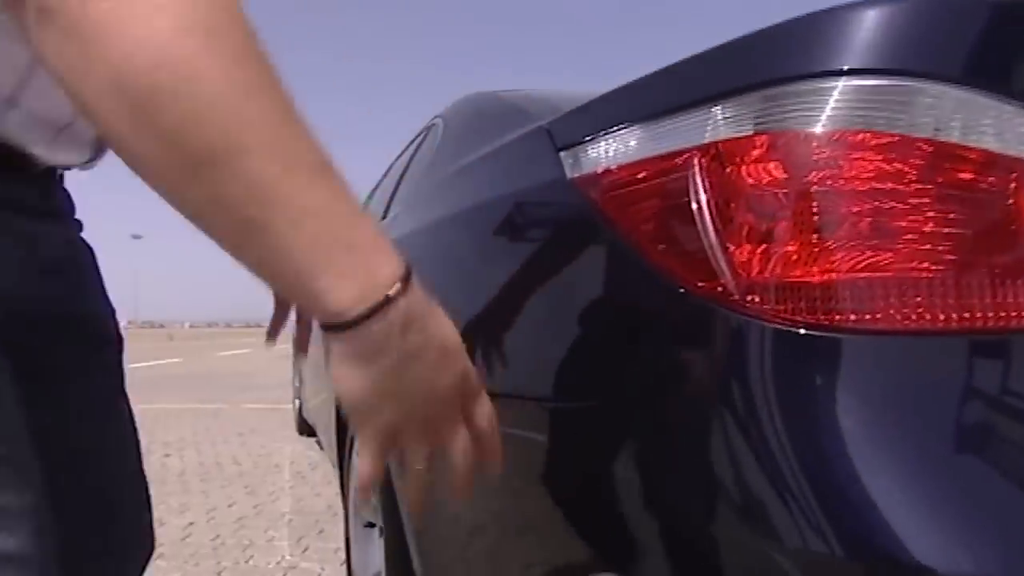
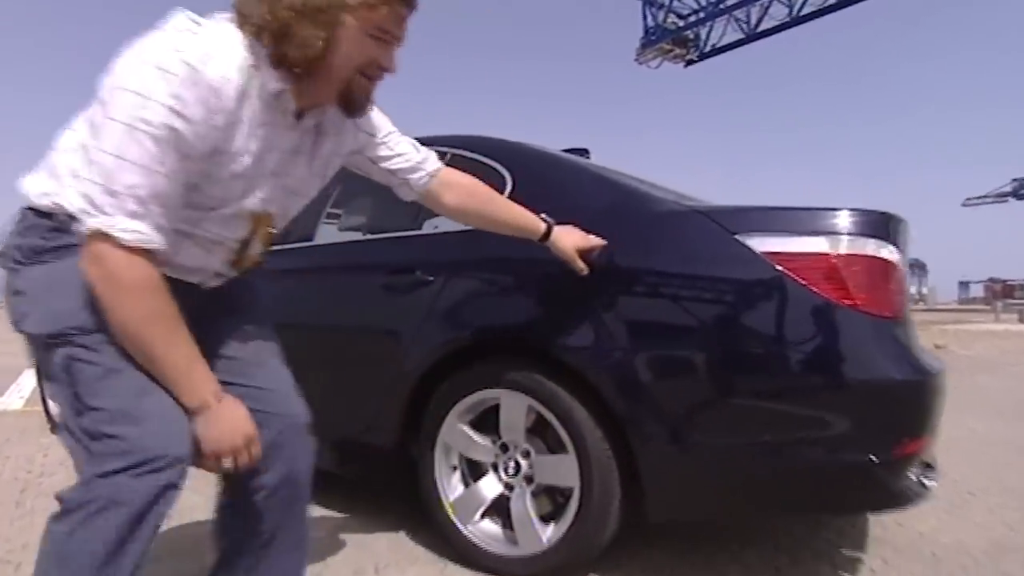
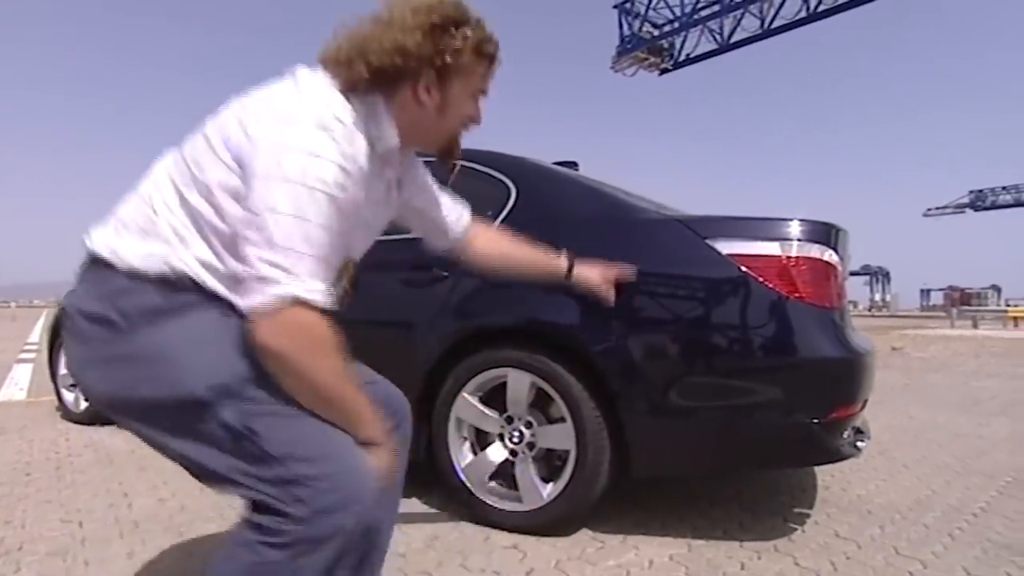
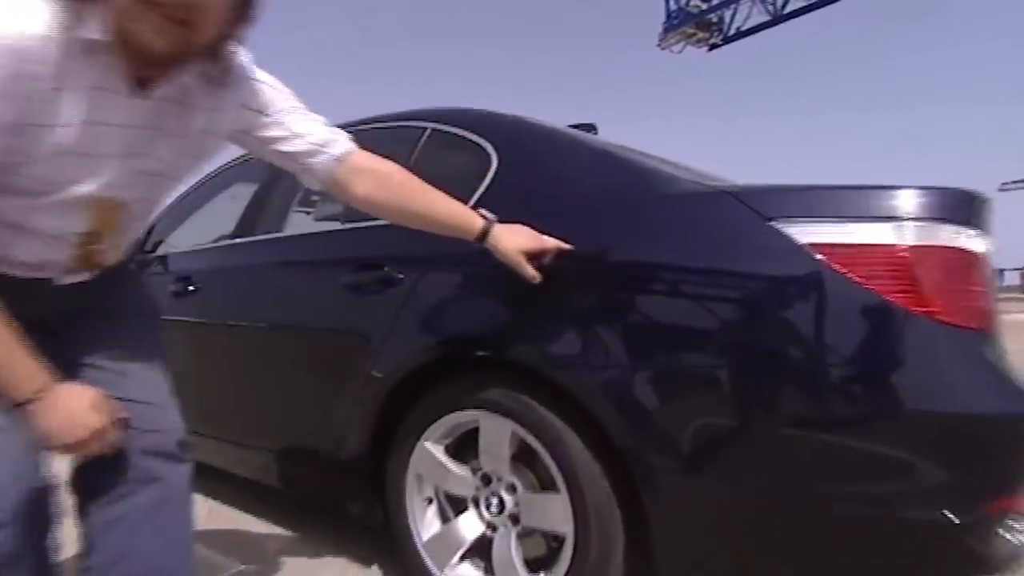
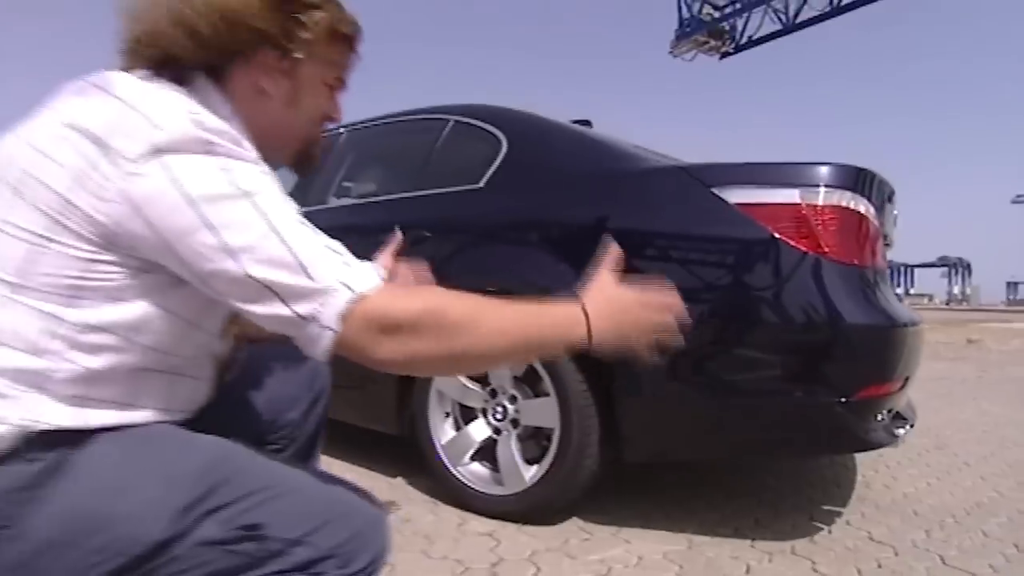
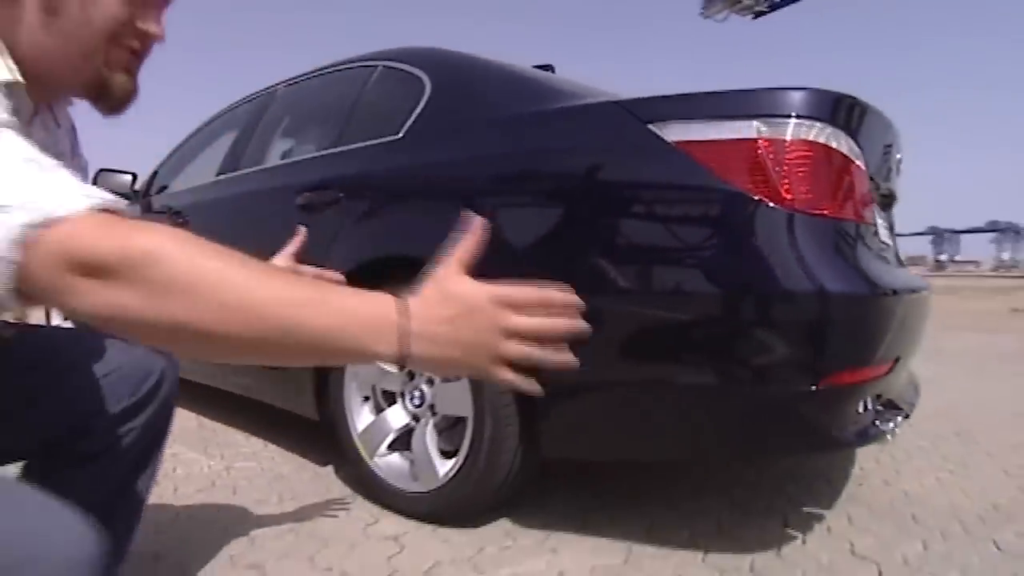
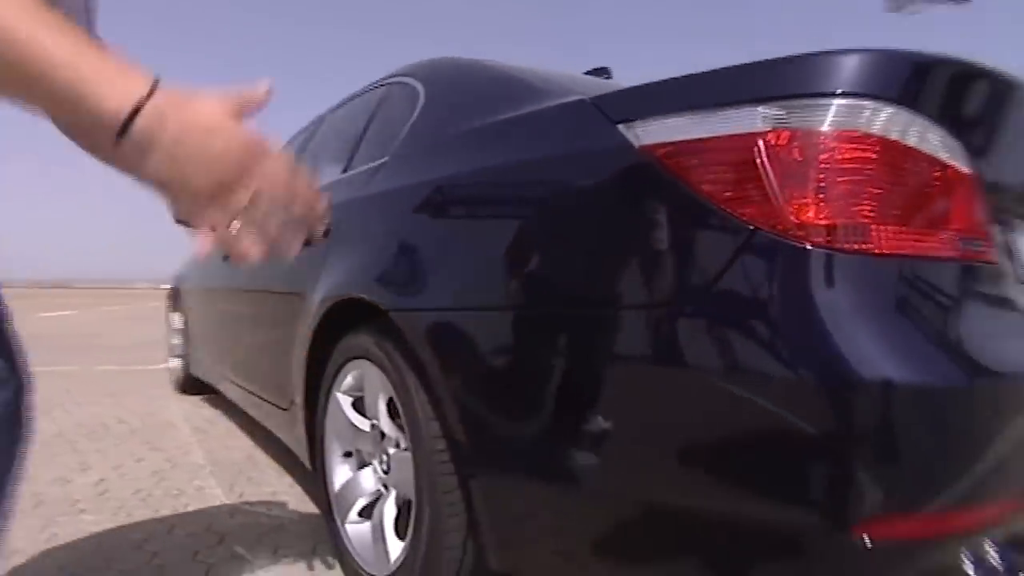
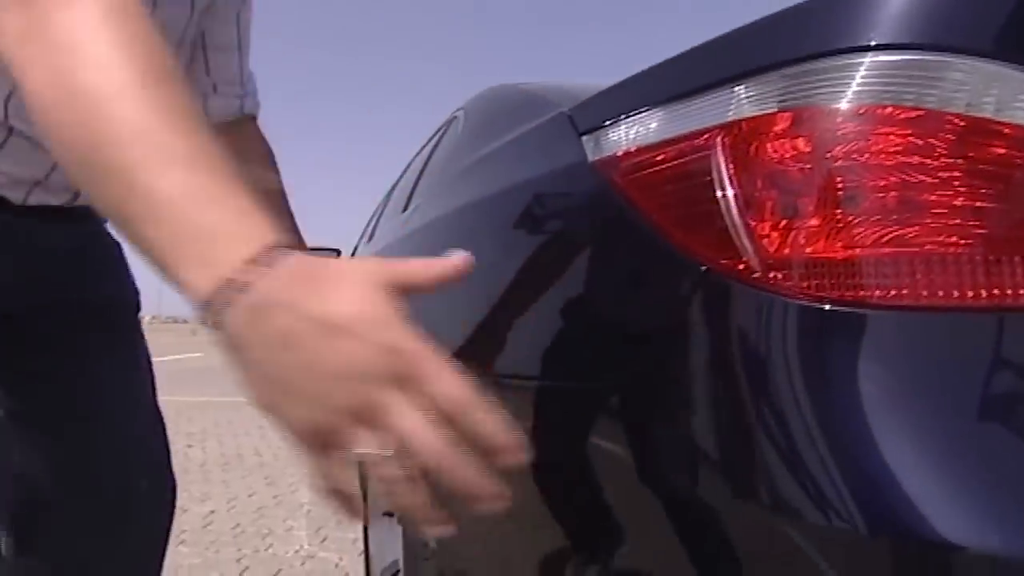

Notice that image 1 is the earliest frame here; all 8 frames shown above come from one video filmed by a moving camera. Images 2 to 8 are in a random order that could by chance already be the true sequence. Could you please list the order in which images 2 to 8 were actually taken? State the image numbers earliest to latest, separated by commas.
8, 7, 6, 5, 3, 2, 4
